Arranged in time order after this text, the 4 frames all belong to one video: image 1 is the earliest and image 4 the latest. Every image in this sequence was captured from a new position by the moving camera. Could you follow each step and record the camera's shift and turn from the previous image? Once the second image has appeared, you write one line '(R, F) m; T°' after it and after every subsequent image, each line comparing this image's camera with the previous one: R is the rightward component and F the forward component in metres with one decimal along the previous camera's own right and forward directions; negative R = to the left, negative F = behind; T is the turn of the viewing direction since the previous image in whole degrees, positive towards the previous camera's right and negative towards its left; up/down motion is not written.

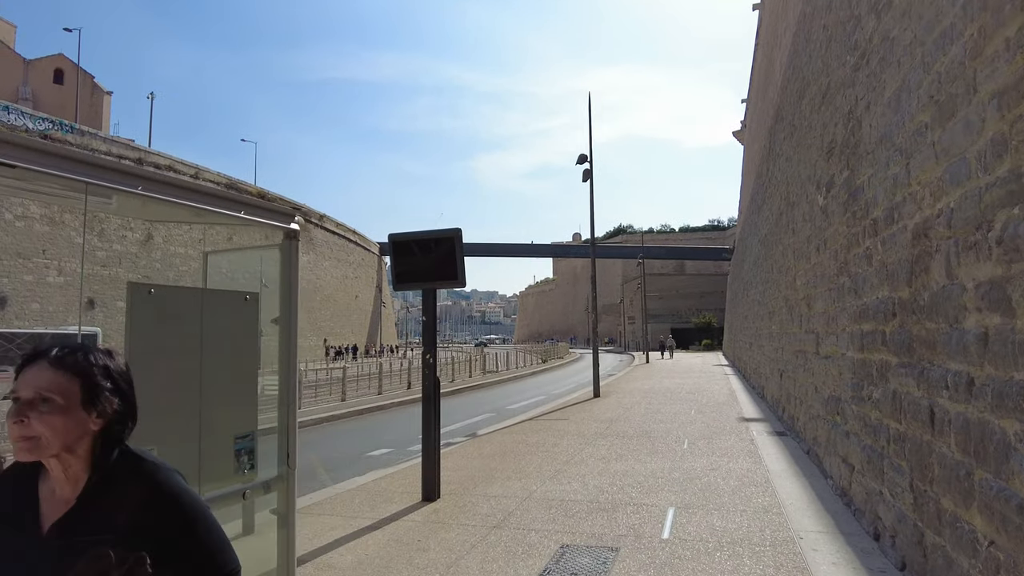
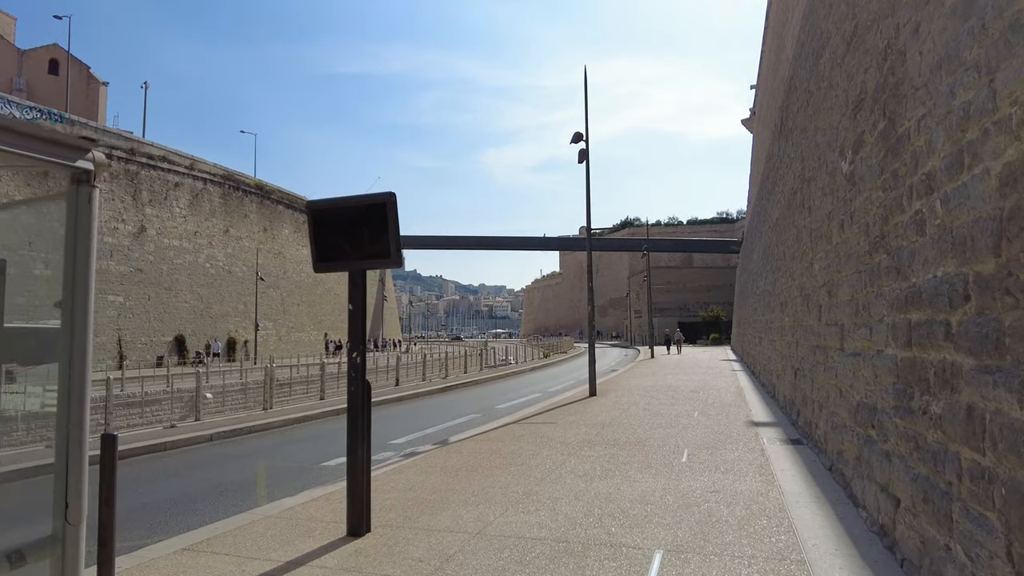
(+0.5, +1.3) m; -1°
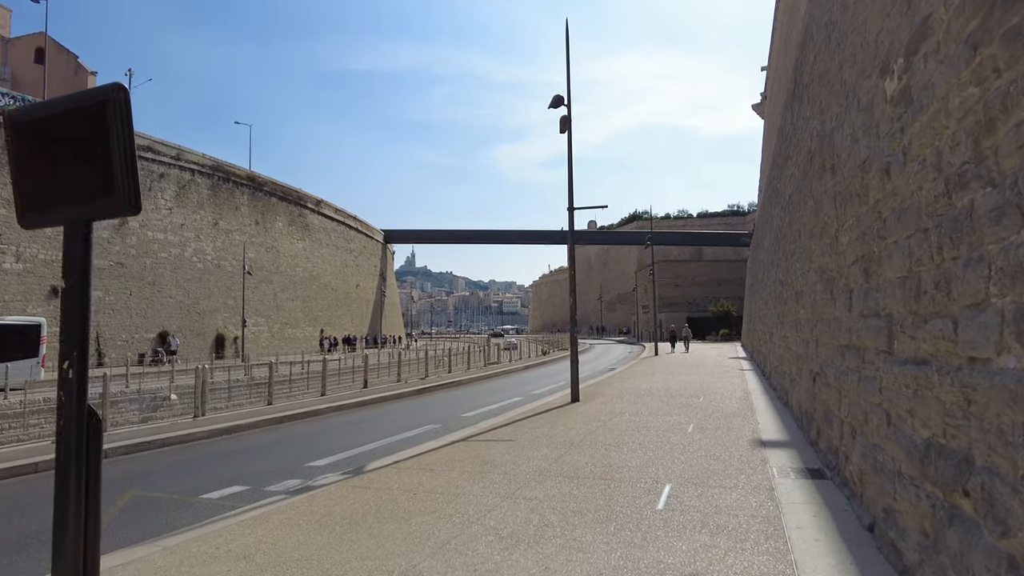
(+0.9, +2.2) m; -1°
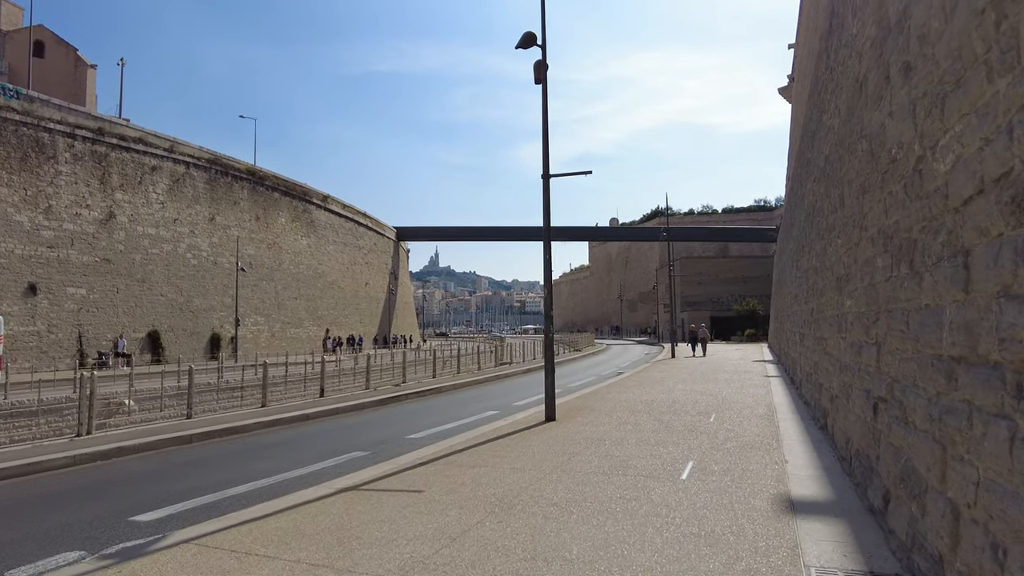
(+1.1, +2.9) m; -2°
